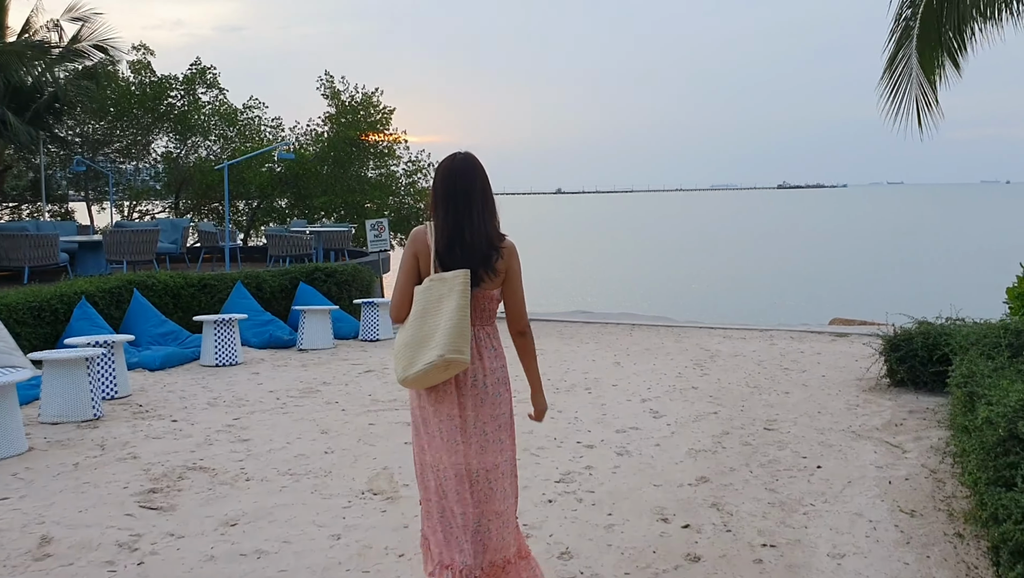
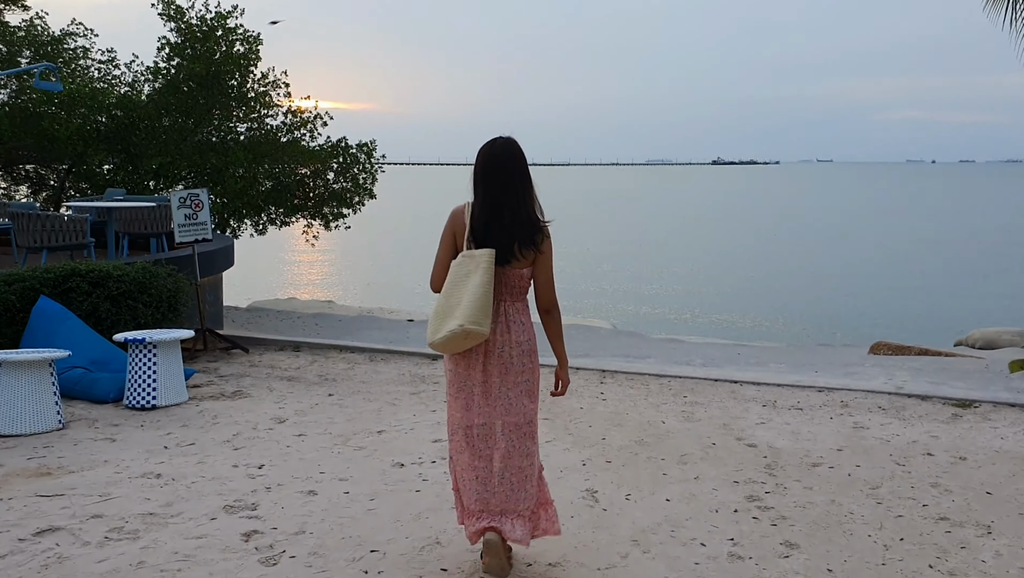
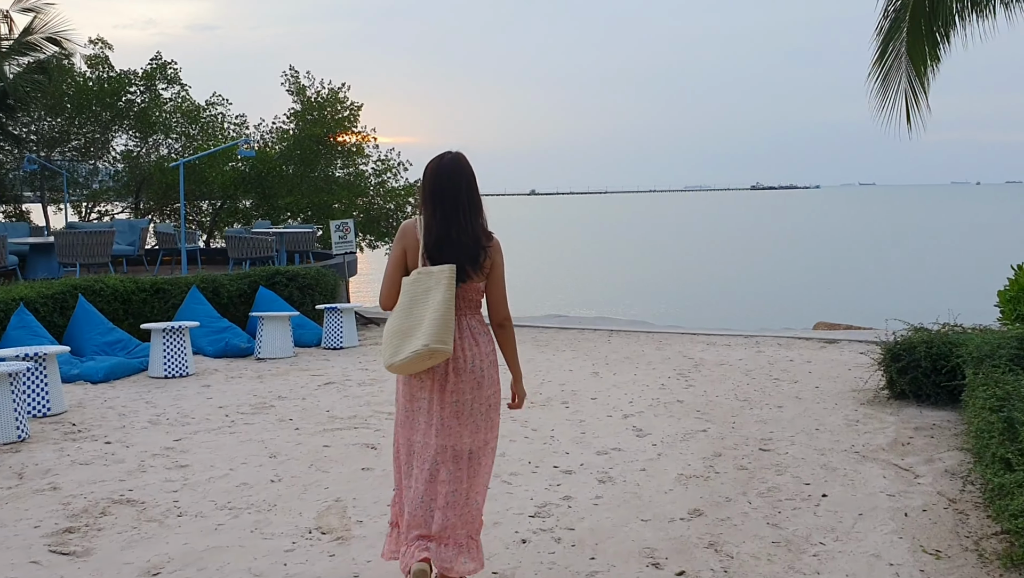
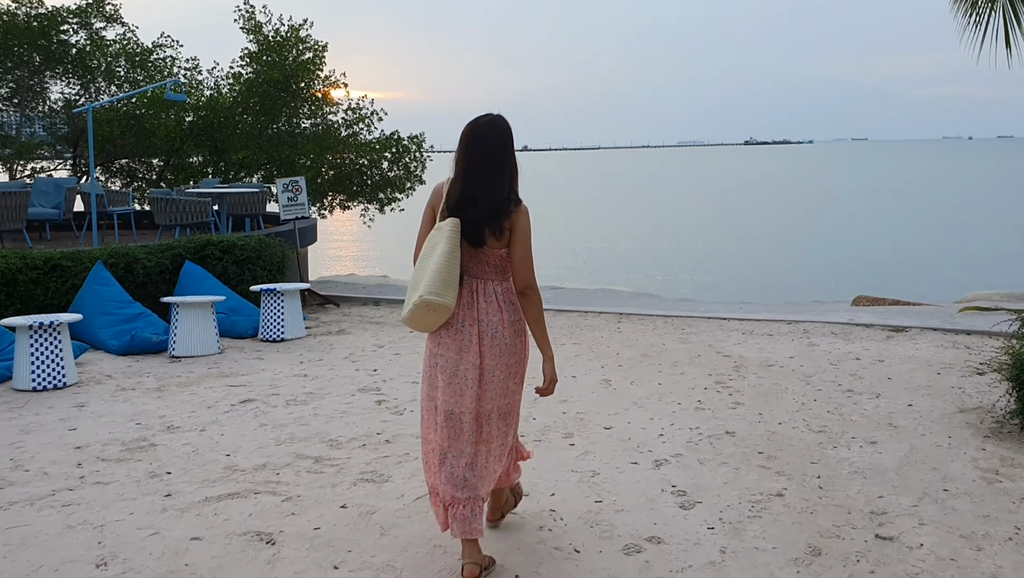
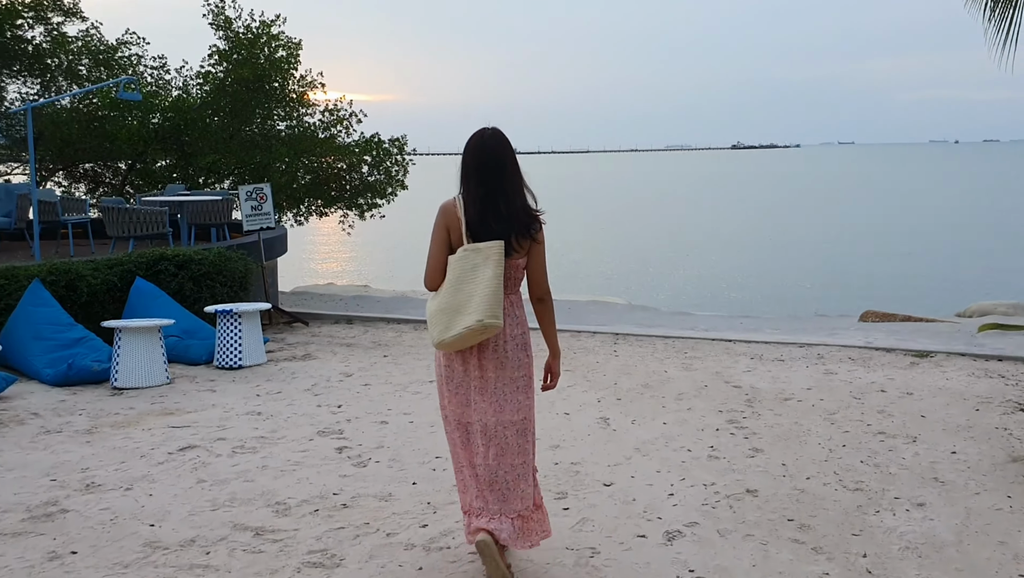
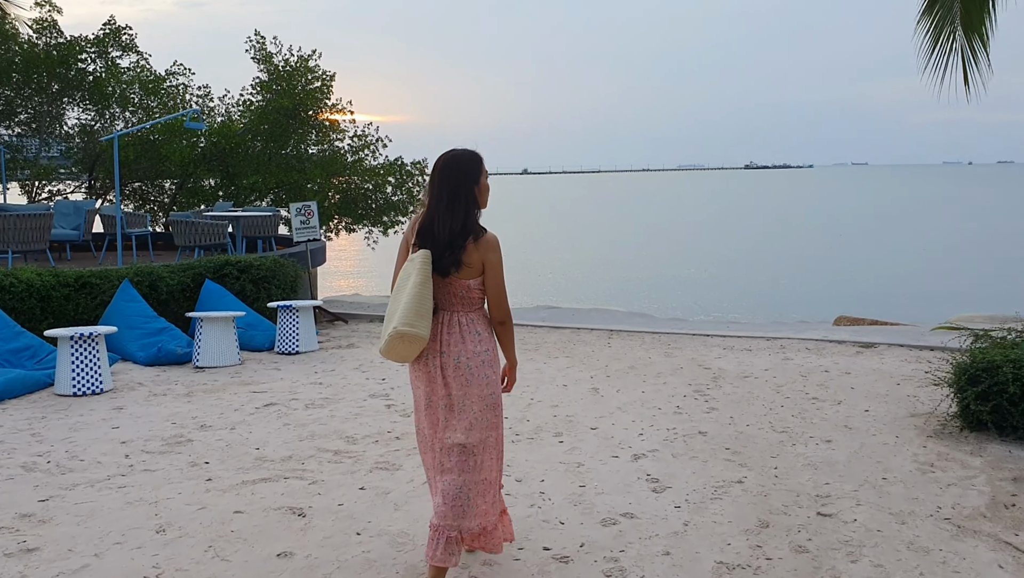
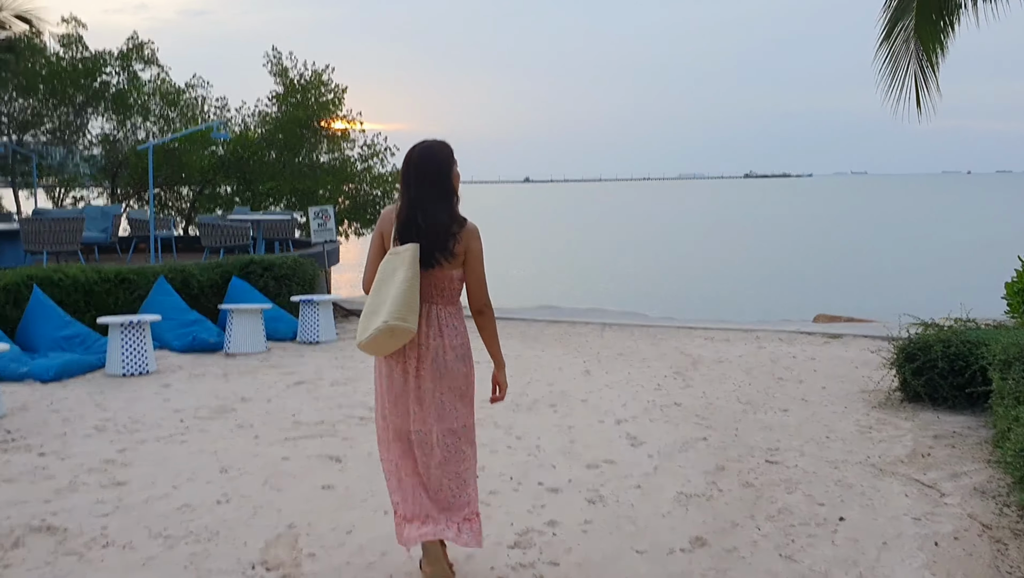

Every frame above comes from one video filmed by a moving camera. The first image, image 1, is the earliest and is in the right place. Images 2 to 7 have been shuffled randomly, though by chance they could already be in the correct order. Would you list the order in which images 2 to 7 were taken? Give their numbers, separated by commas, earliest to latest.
3, 7, 6, 4, 5, 2
